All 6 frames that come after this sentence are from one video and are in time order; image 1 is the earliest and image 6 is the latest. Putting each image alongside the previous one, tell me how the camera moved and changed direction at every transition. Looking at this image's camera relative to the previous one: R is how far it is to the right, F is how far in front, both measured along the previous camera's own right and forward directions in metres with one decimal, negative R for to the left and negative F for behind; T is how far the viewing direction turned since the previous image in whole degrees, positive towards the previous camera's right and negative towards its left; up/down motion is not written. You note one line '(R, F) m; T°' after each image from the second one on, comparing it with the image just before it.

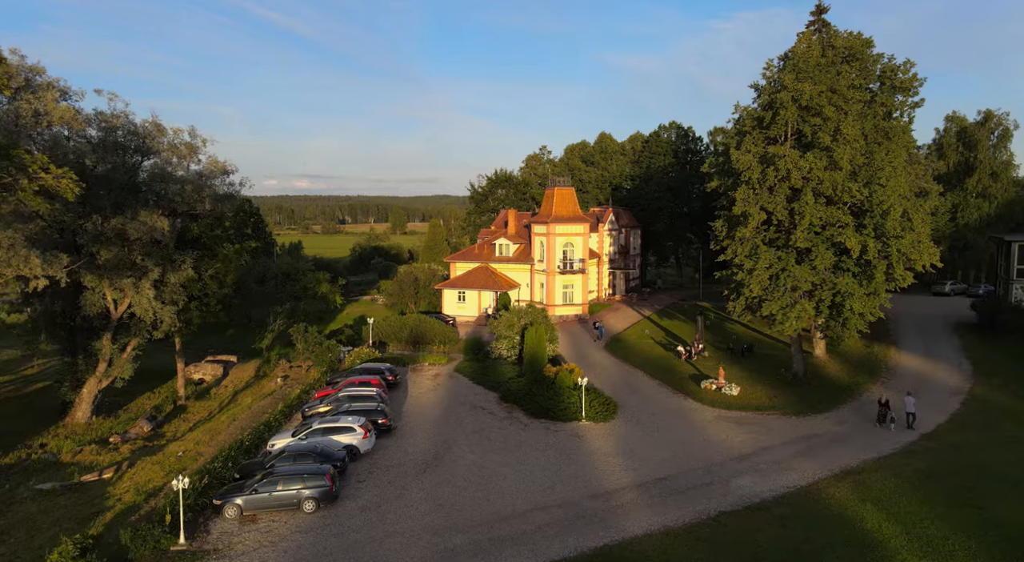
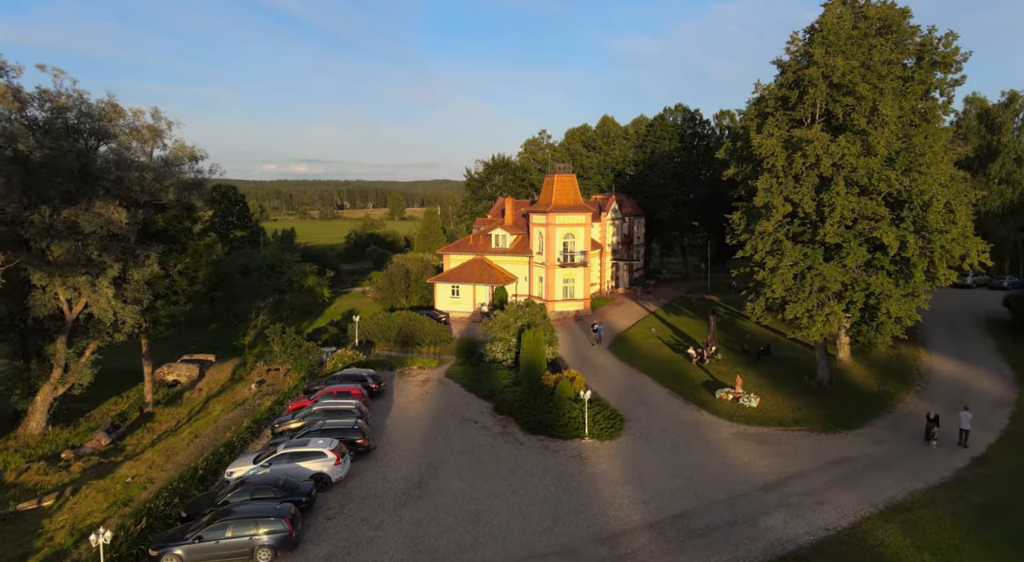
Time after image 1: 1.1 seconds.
(+0.2, +3.2) m; 0°
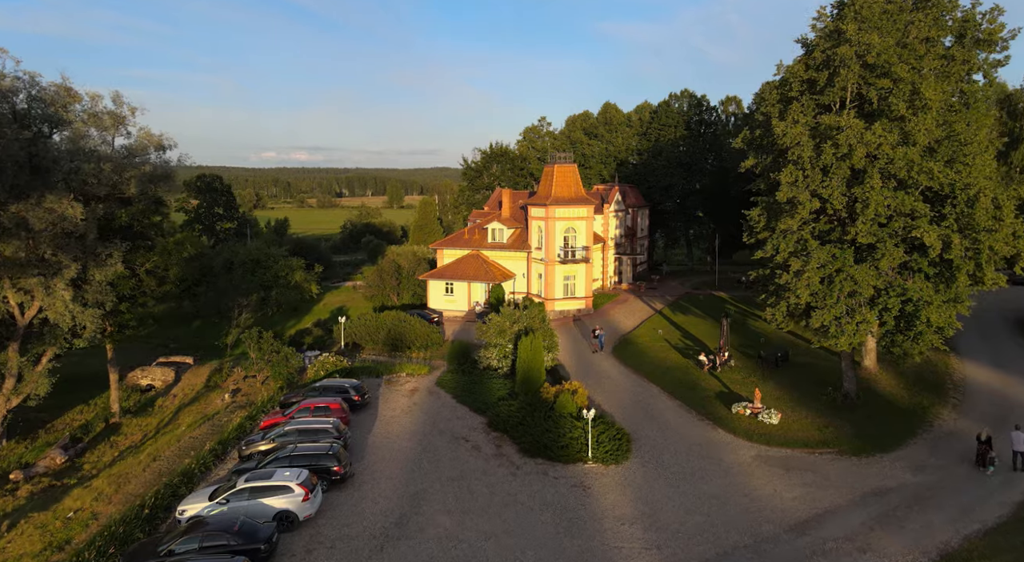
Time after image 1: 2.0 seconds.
(+0.2, +2.8) m; 0°
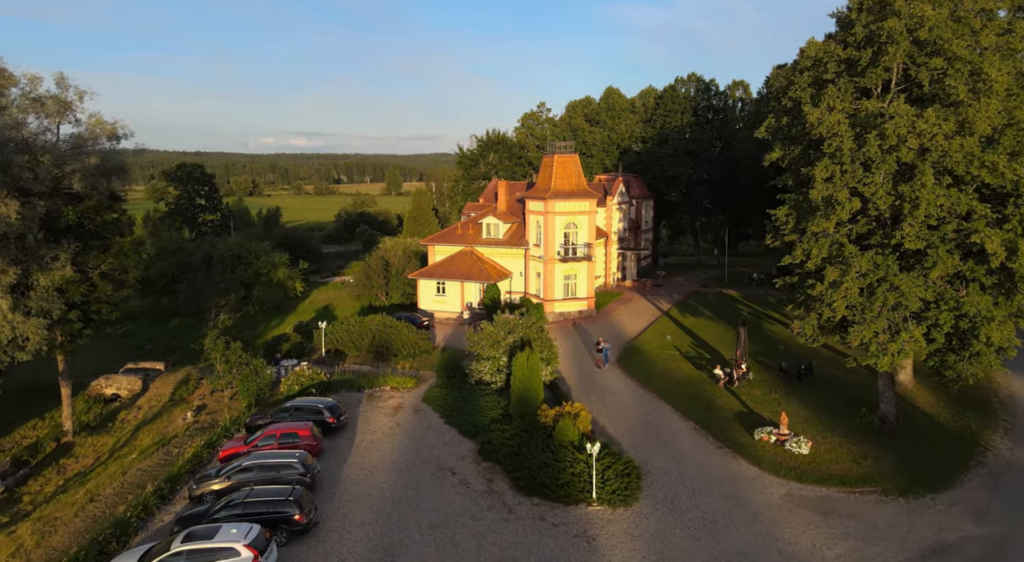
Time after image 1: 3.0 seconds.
(+0.2, +3.2) m; 0°
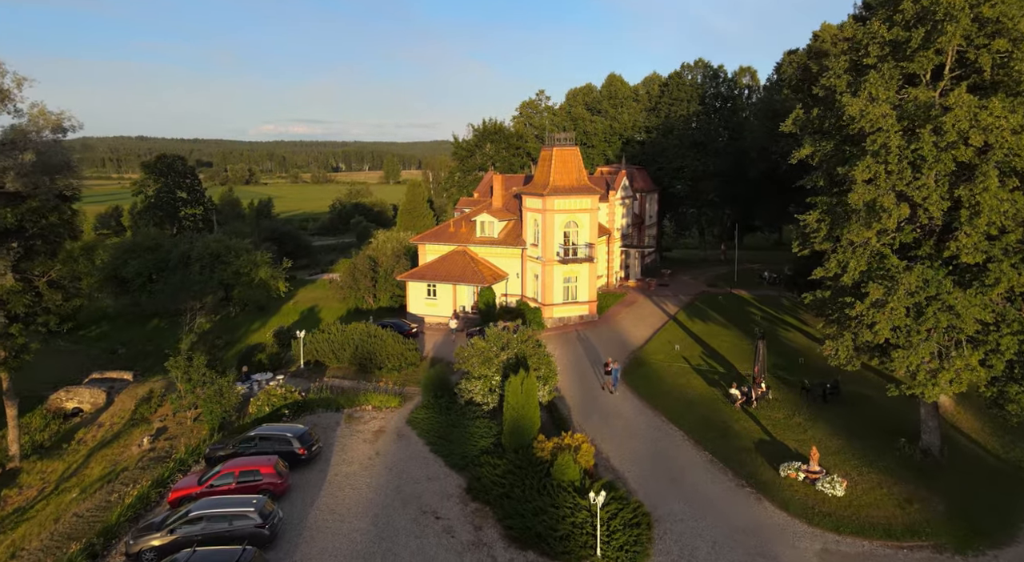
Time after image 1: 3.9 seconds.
(+0.2, +2.9) m; 0°
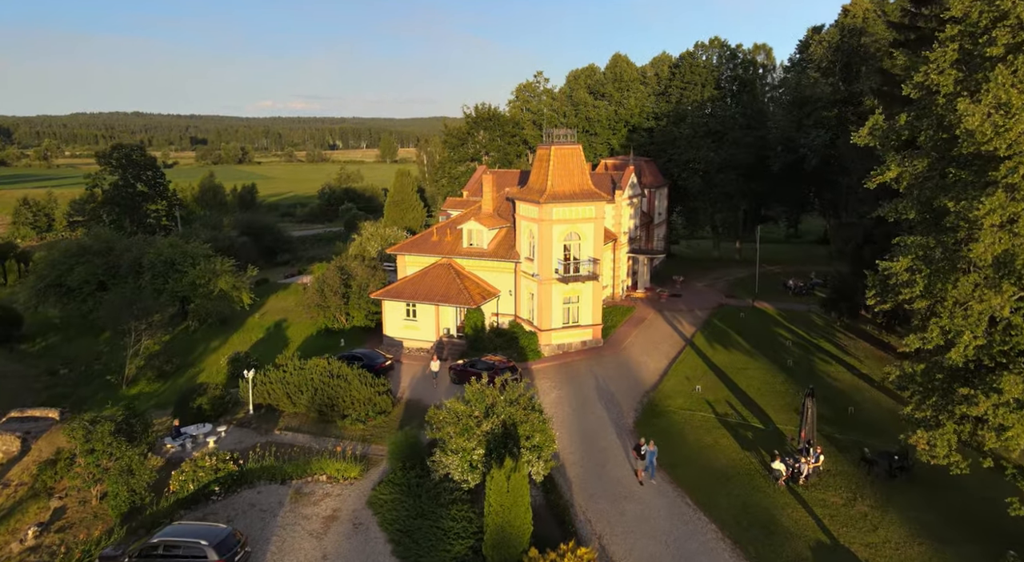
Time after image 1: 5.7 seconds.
(+0.4, +5.5) m; 0°
